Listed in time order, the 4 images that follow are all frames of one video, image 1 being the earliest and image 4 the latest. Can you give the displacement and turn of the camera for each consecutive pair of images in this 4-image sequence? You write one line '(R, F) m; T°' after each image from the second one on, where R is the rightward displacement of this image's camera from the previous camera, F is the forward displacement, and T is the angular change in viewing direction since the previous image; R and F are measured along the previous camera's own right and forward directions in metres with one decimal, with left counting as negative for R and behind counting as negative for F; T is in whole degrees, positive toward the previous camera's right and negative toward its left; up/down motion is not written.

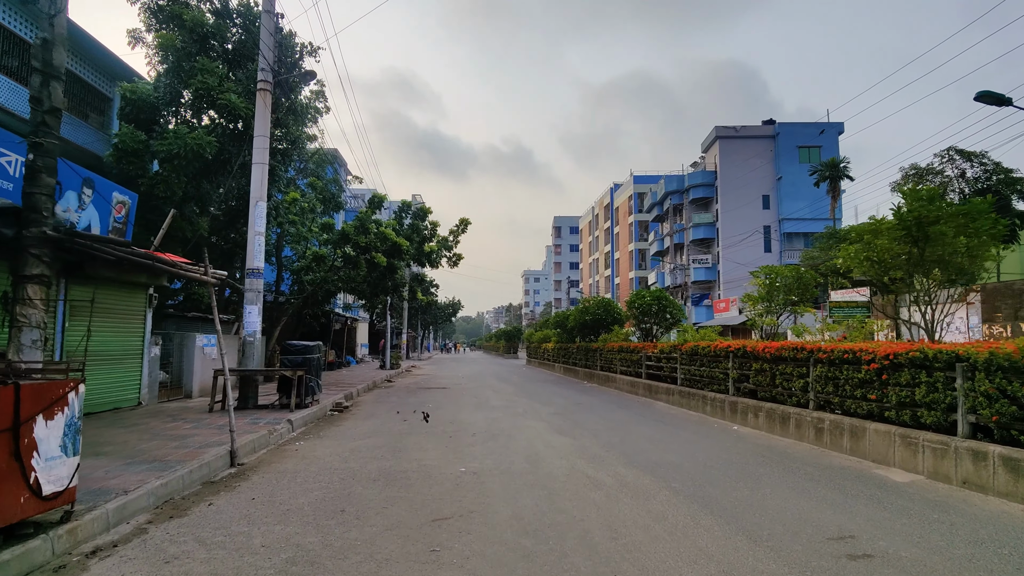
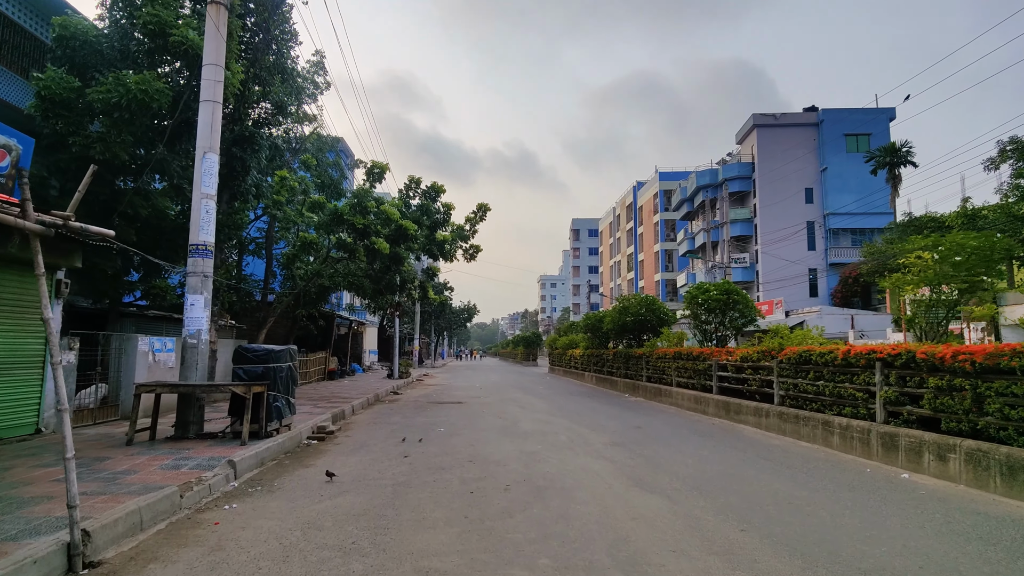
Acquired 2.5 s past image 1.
(-0.4, +3.1) m; -1°
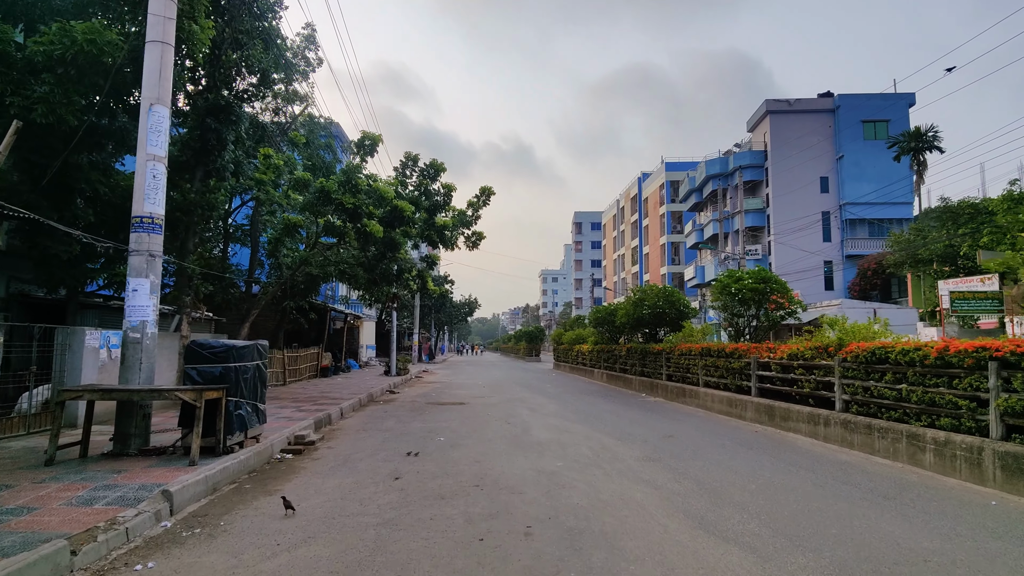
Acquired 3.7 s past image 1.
(-0.2, +1.5) m; 0°
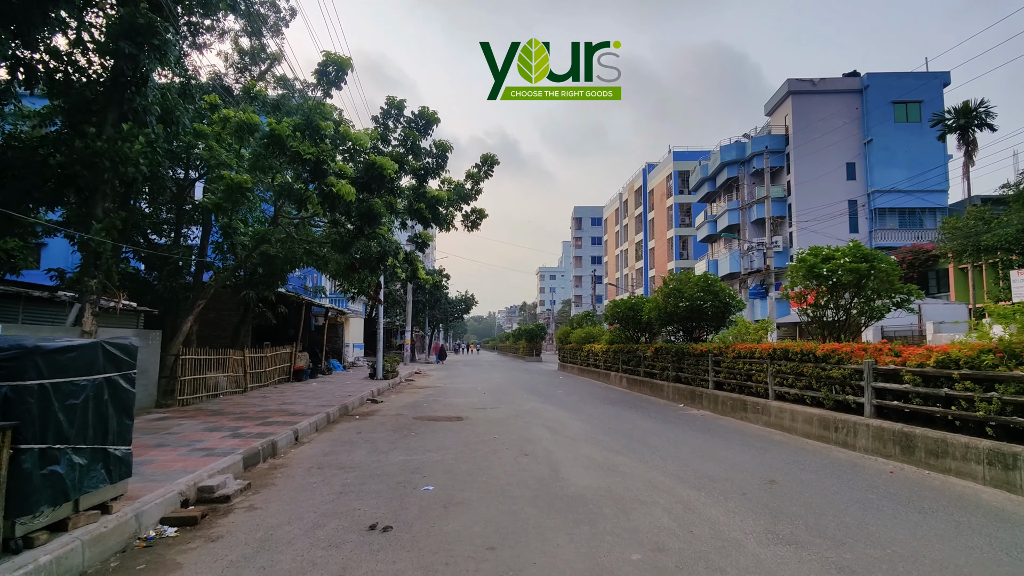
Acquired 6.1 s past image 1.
(-0.3, +3.0) m; 0°
